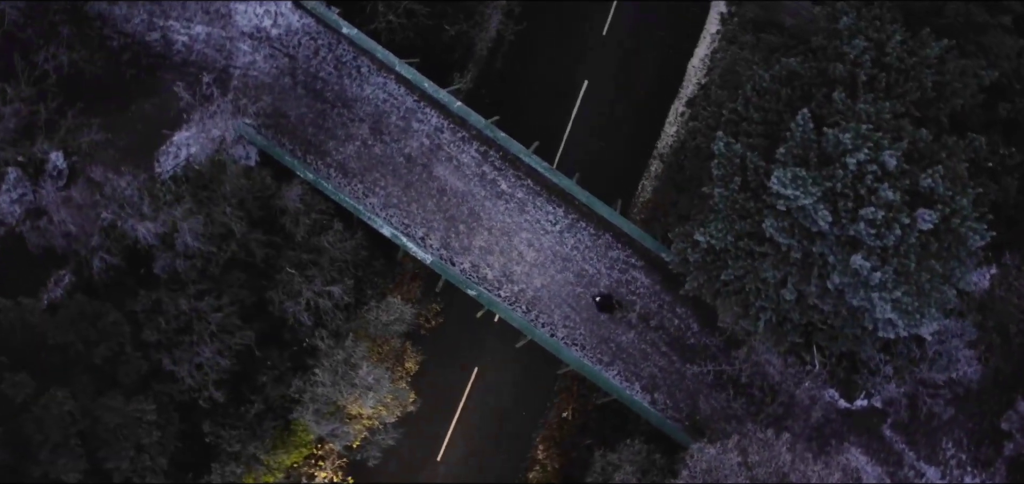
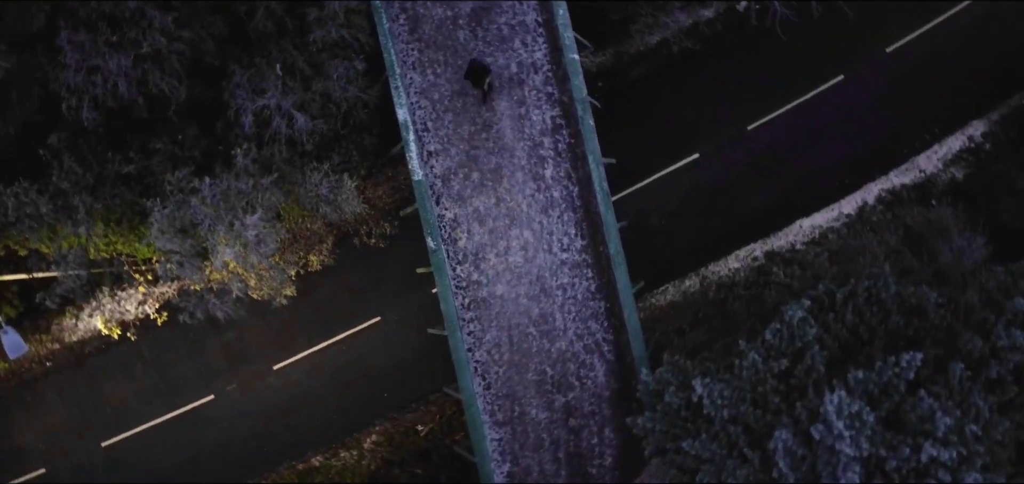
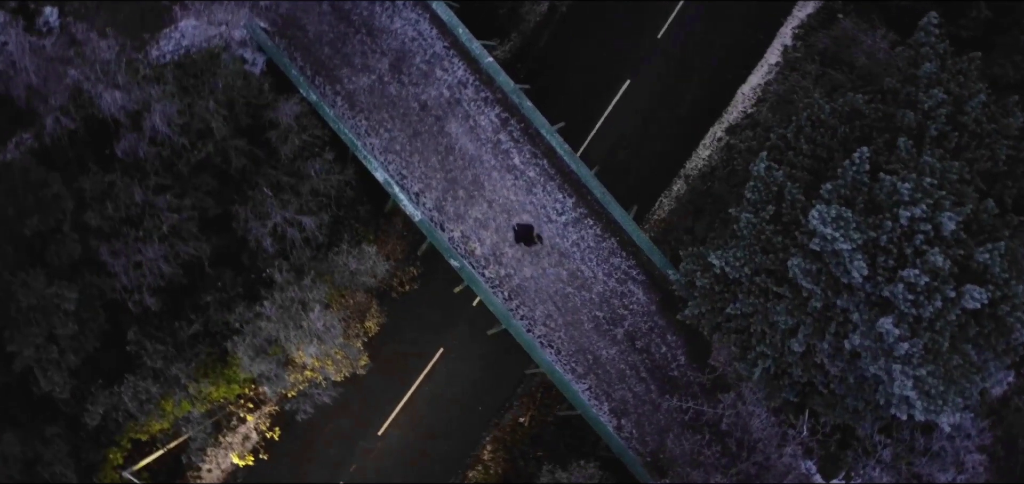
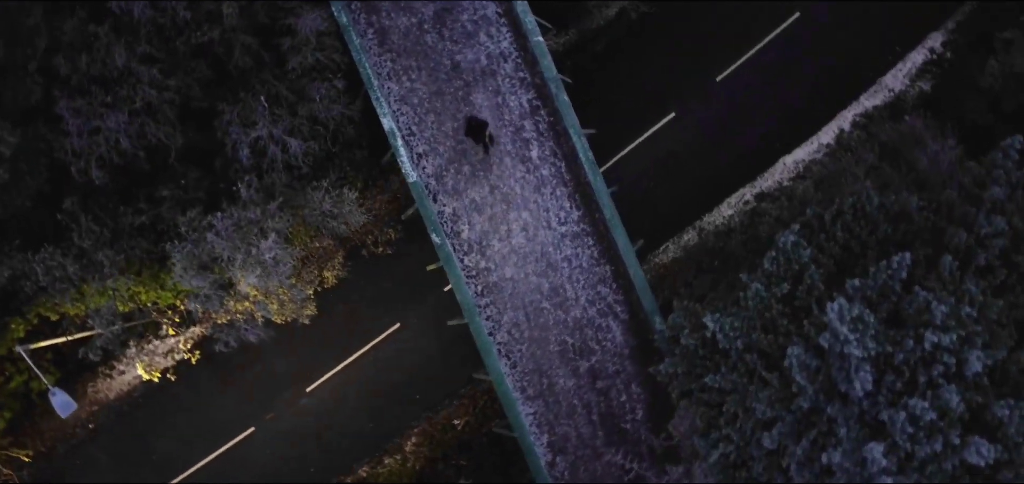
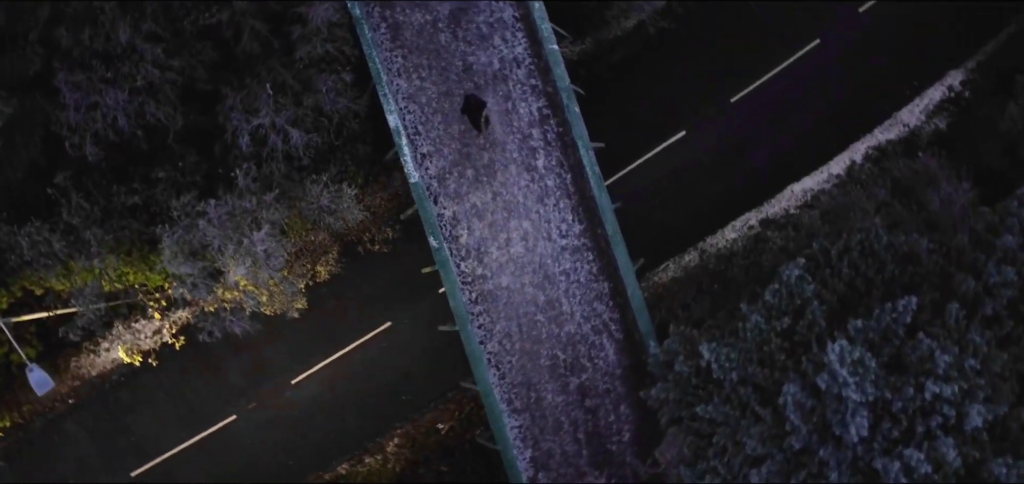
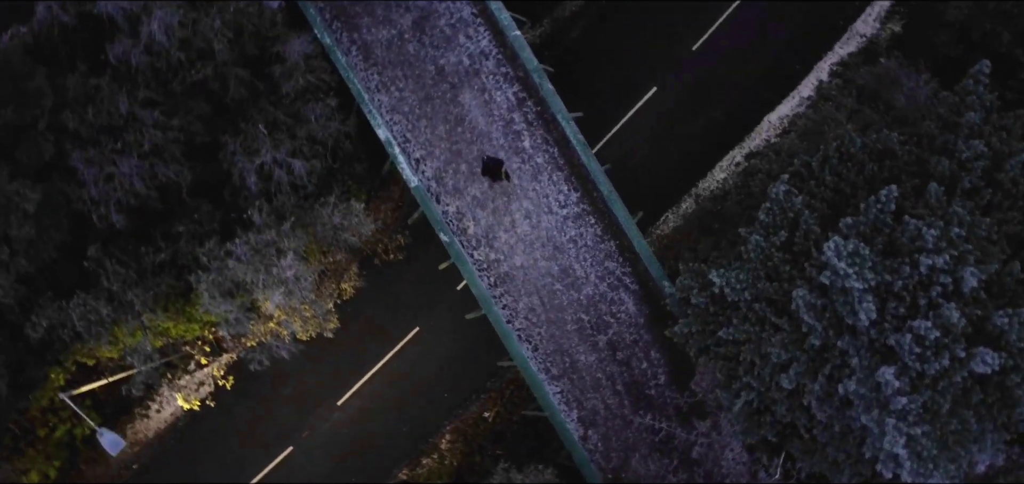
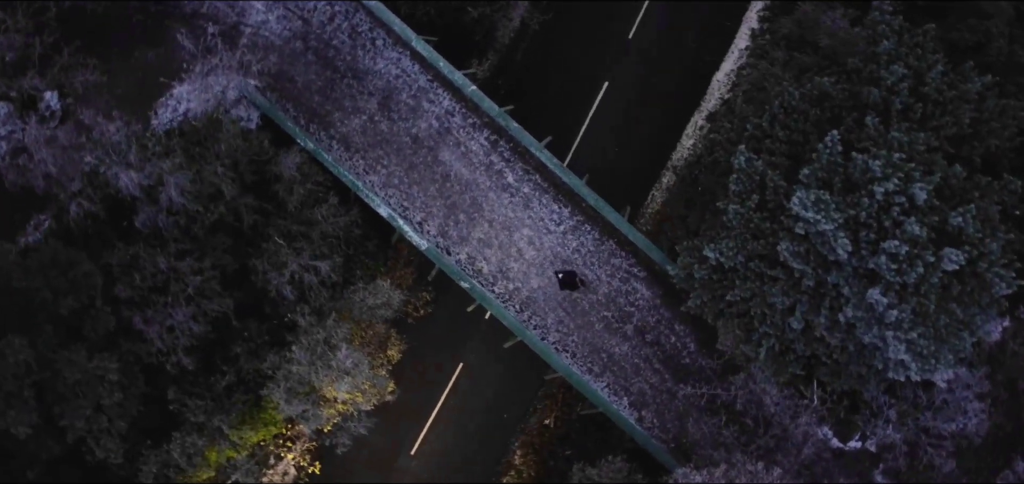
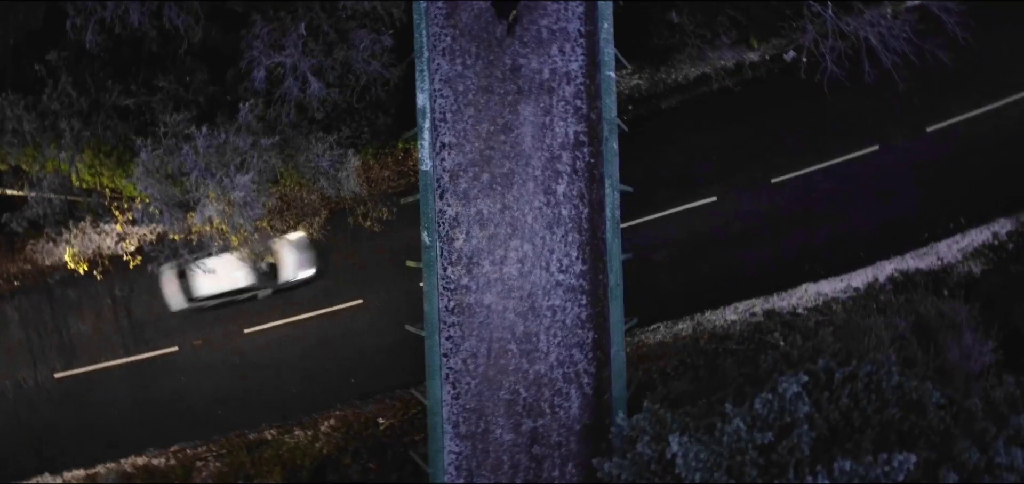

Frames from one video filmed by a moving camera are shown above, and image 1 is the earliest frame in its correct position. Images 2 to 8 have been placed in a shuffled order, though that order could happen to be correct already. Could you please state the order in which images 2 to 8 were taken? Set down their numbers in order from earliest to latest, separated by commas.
7, 3, 6, 4, 5, 2, 8
